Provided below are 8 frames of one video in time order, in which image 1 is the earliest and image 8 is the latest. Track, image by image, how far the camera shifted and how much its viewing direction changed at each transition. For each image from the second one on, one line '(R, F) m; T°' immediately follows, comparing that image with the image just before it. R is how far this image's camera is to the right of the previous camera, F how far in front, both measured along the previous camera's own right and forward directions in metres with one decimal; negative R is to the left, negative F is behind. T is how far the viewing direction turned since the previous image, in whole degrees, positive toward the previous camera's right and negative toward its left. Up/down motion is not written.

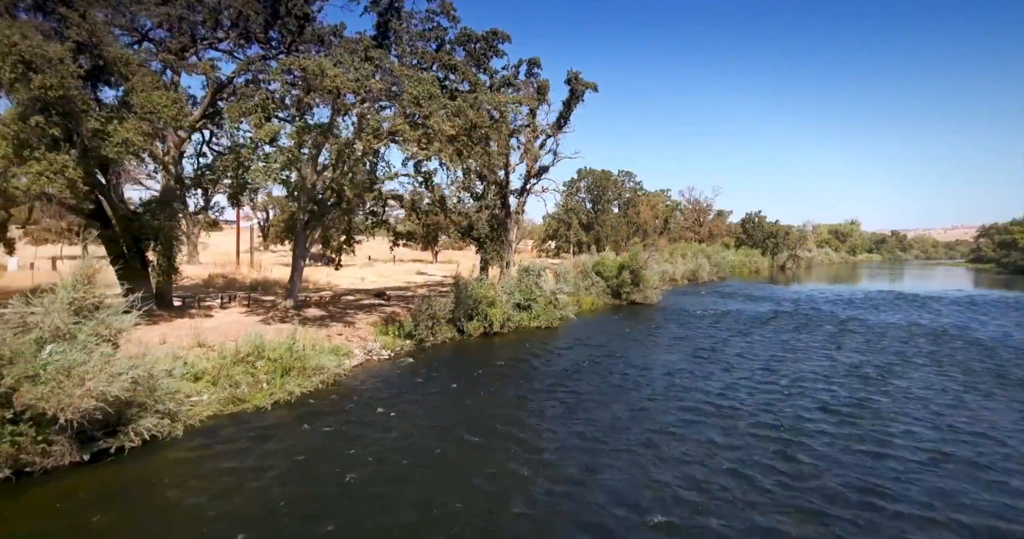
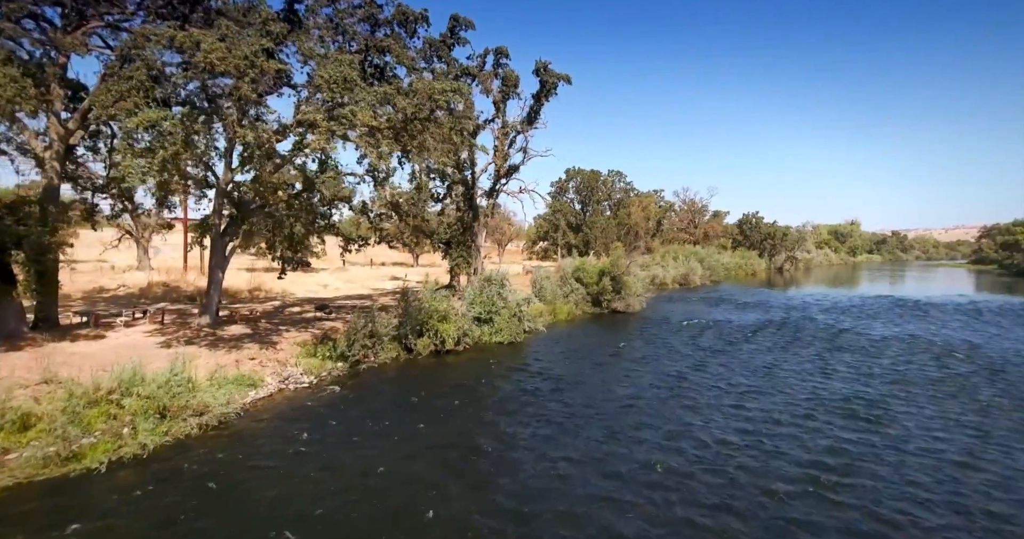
(+1.8, +2.4) m; 0°
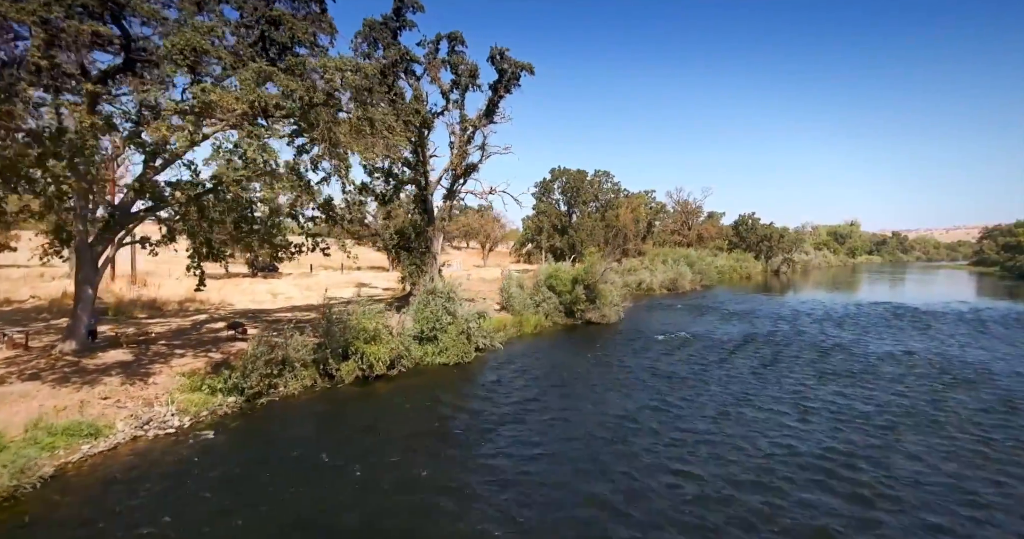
(+2.2, +2.8) m; 0°
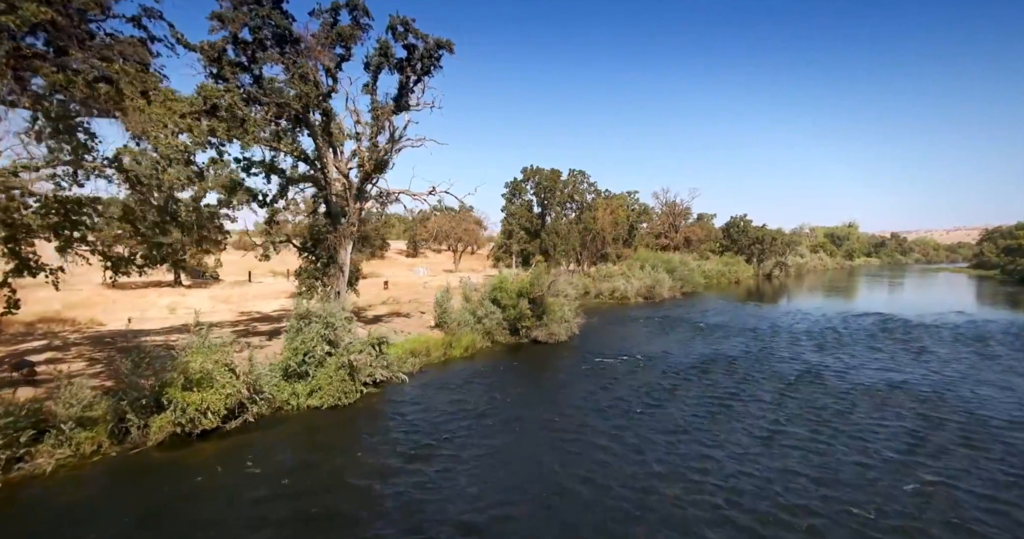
(+3.6, +4.4) m; 0°
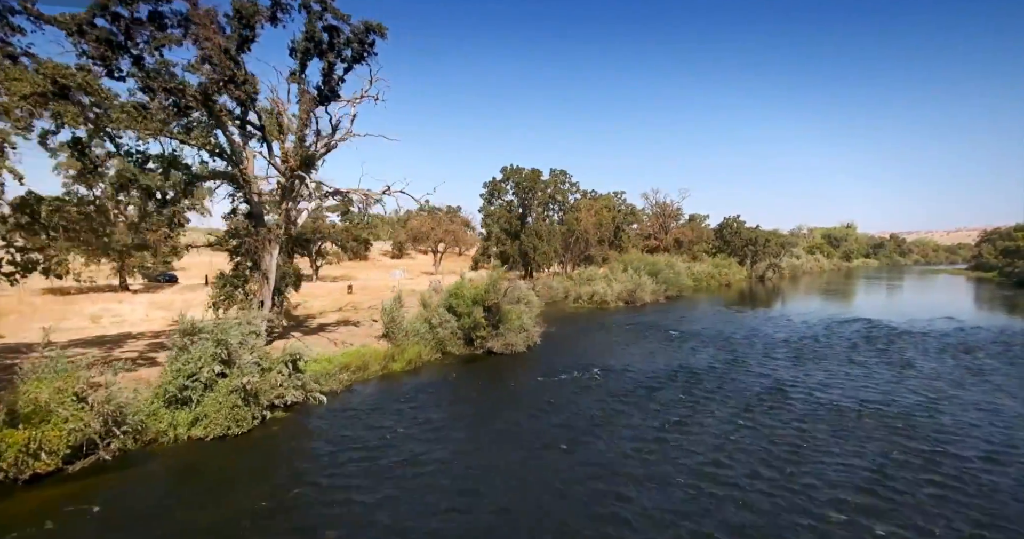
(+2.4, +2.2) m; 0°
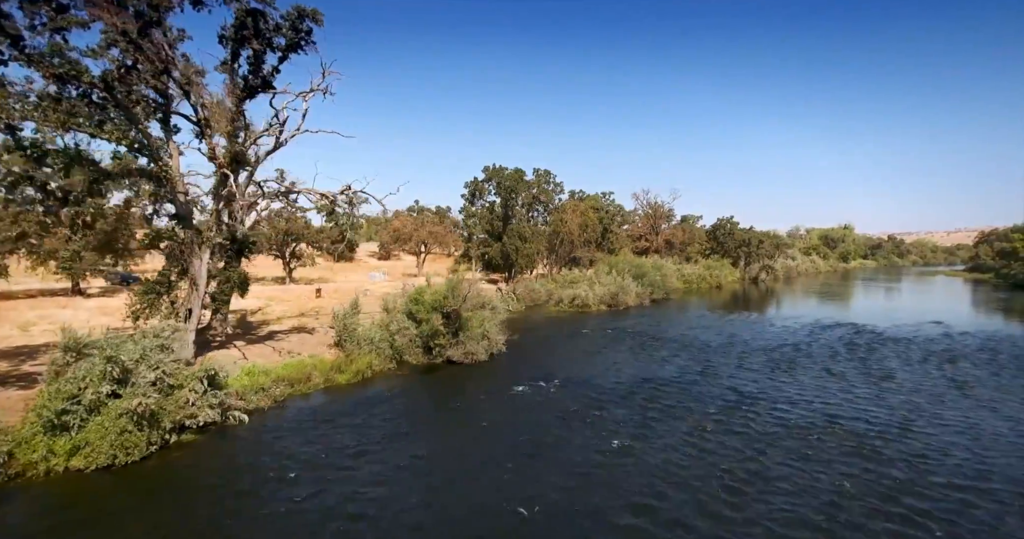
(+2.0, +1.6) m; 0°
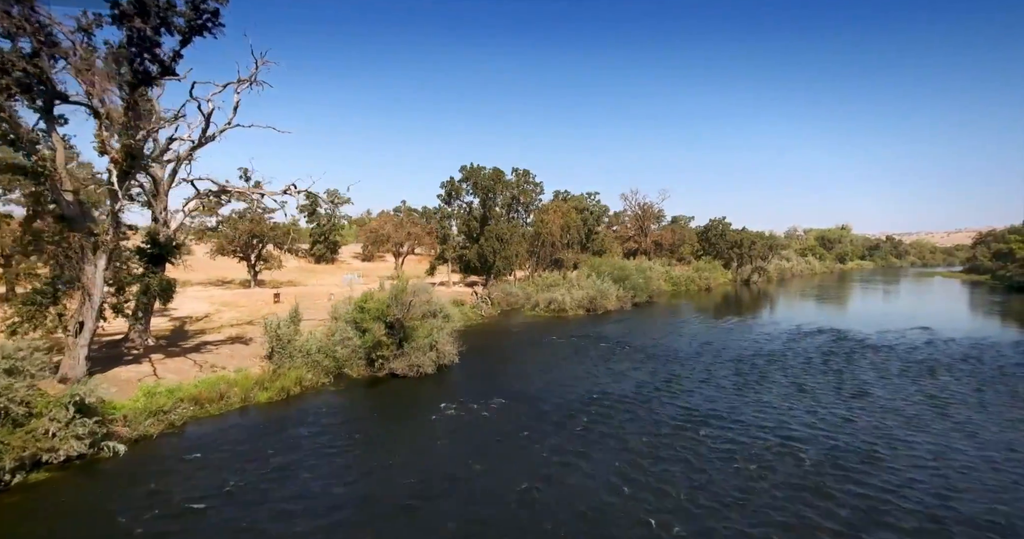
(+2.4, +2.0) m; 0°
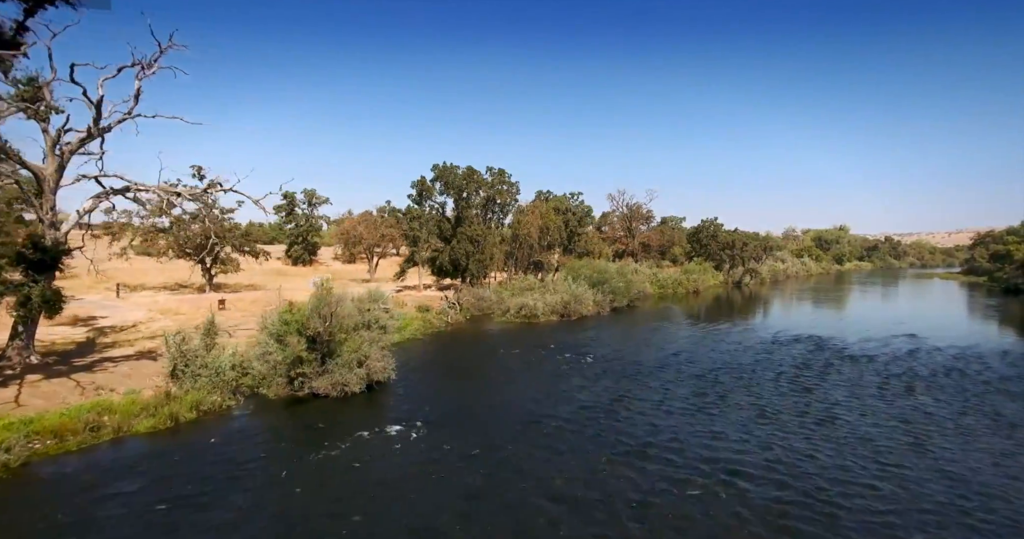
(+2.7, +2.7) m; 0°
